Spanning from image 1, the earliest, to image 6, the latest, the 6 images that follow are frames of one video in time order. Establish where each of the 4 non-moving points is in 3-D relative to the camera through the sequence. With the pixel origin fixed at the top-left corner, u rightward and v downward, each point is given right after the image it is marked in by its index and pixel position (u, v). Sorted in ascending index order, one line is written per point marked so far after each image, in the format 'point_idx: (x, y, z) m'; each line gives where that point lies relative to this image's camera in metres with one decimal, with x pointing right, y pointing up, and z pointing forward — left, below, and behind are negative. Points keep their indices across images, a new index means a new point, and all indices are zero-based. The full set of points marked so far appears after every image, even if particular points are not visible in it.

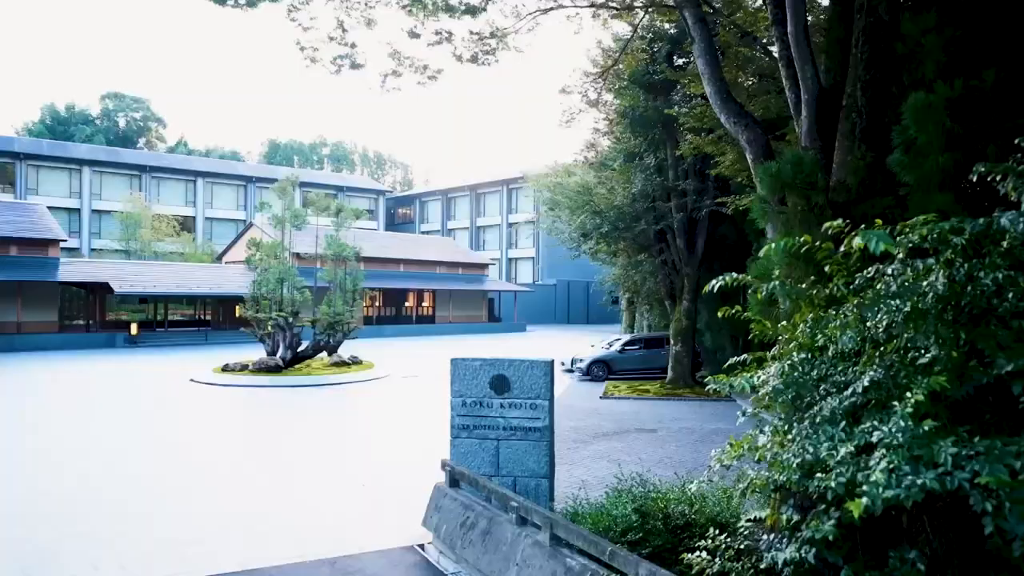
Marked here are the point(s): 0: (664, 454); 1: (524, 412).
0: (+2.4, -2.6, +12.0) m
1: (+0.1, -1.3, +7.8) m
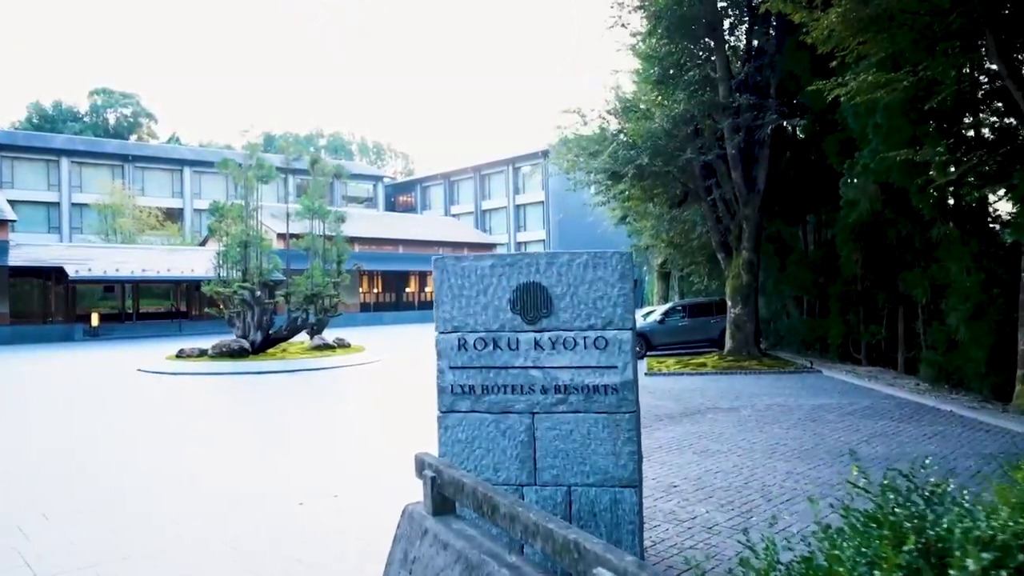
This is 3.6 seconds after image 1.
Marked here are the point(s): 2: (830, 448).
0: (+2.7, -1.6, +8.1) m
1: (+0.4, -0.4, +4.0) m
2: (+3.2, -1.6, +7.5) m
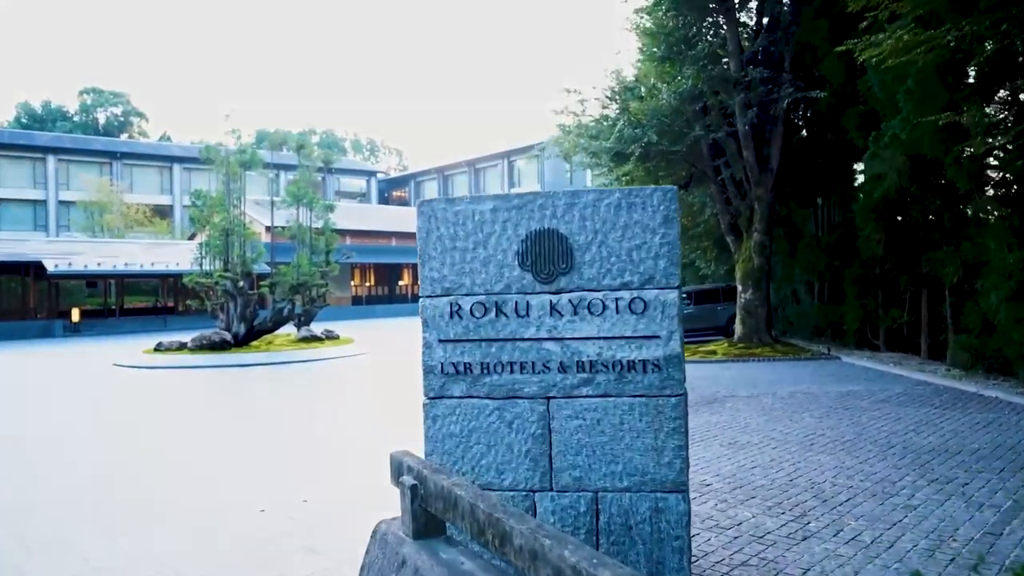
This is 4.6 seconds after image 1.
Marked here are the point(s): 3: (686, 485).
0: (+2.8, -1.3, +7.2) m
1: (+0.4, -0.1, +3.1) m
2: (+3.2, -1.3, +6.7) m
3: (+0.7, -0.8, +3.0) m
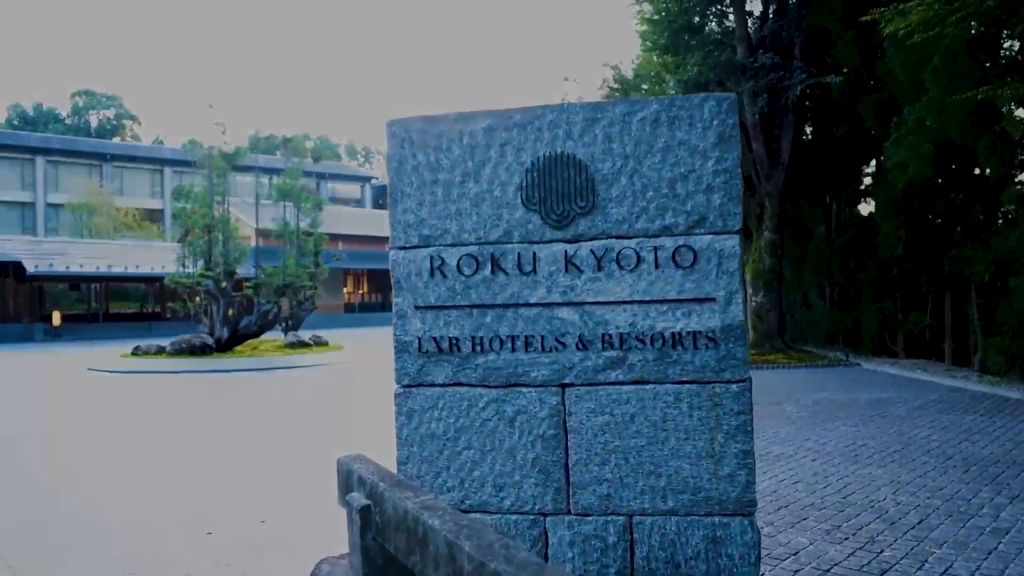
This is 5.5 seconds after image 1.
0: (+2.7, -1.3, +6.4) m
1: (+0.4, 0.0, +2.2) m
2: (+3.2, -1.2, +5.8) m
3: (+0.7, -0.6, +2.2) m
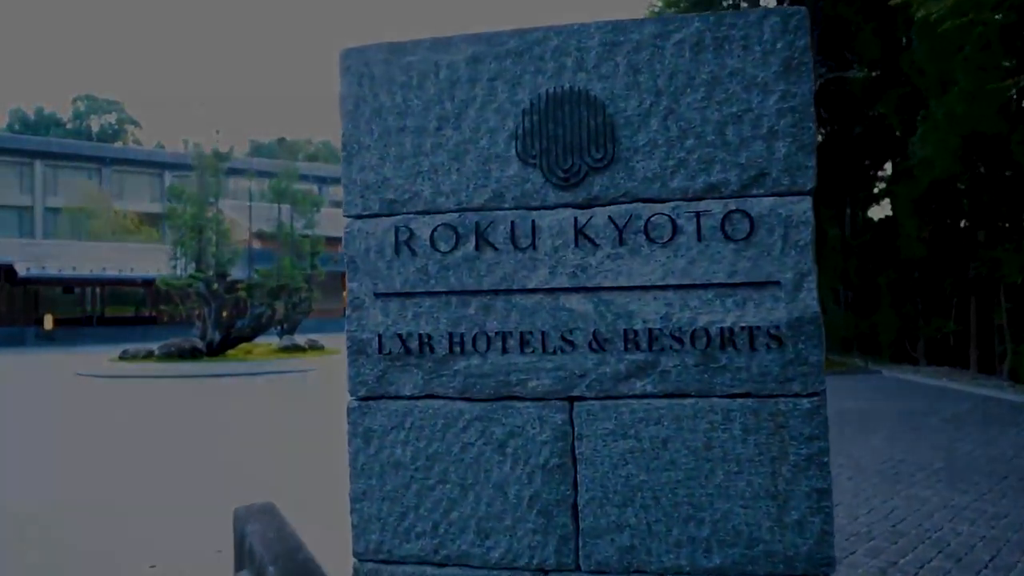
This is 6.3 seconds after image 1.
0: (+2.7, -1.3, +5.8) m
1: (+0.4, +0.1, +1.7) m
2: (+3.2, -1.2, +5.2) m
3: (+0.7, -0.6, +1.6) m
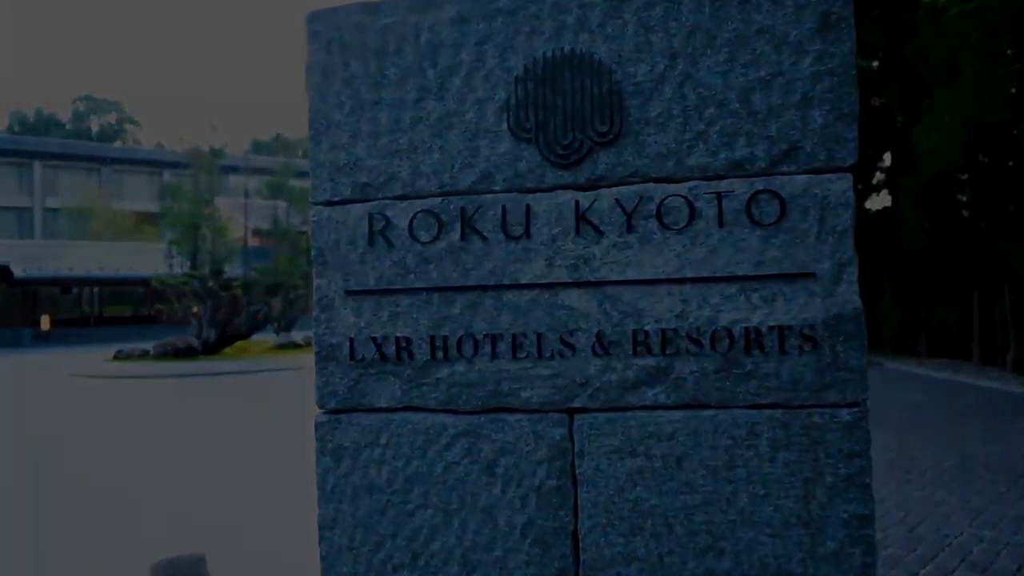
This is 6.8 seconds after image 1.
0: (+2.7, -1.2, +5.6) m
1: (+0.4, +0.1, +1.4) m
2: (+3.2, -1.2, +5.0) m
3: (+0.7, -0.6, +1.4) m
